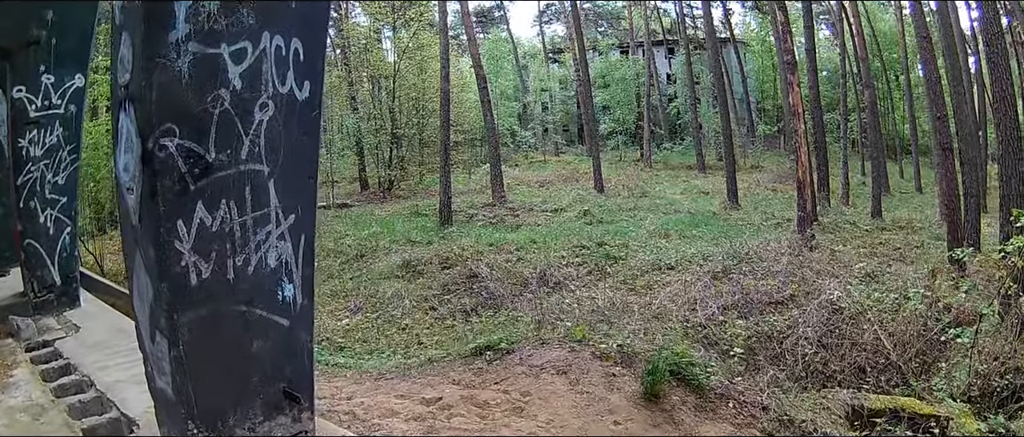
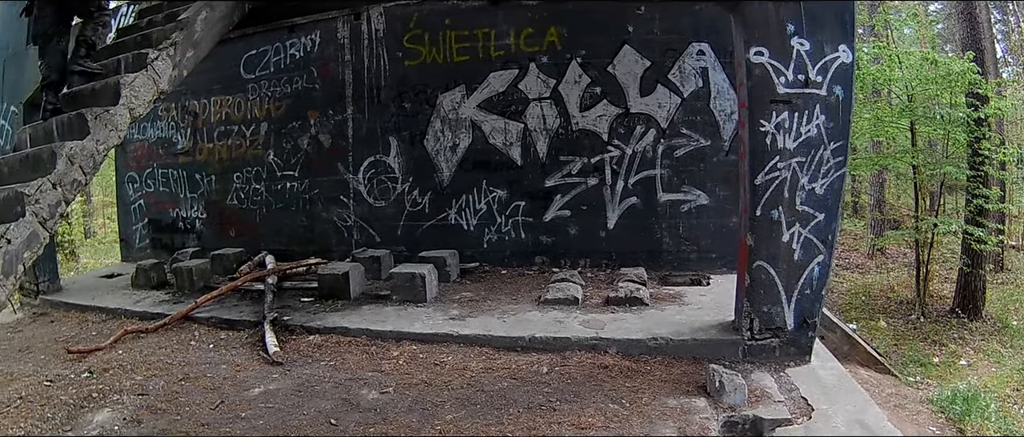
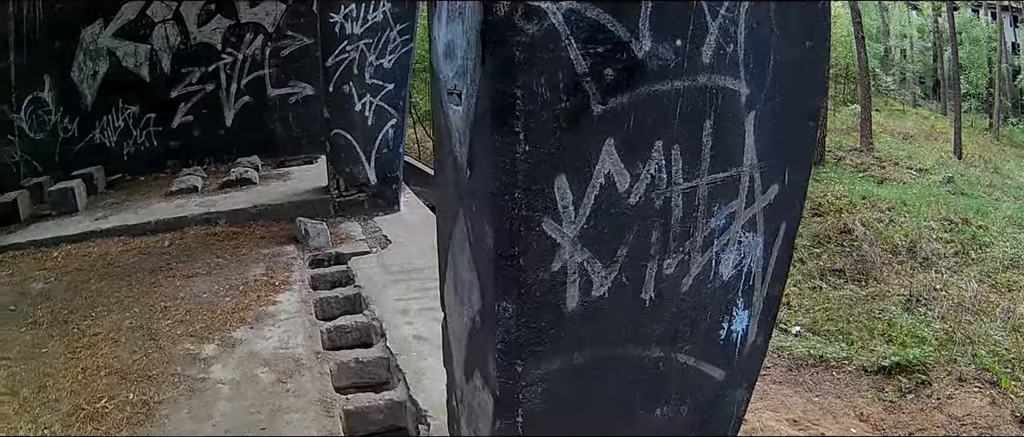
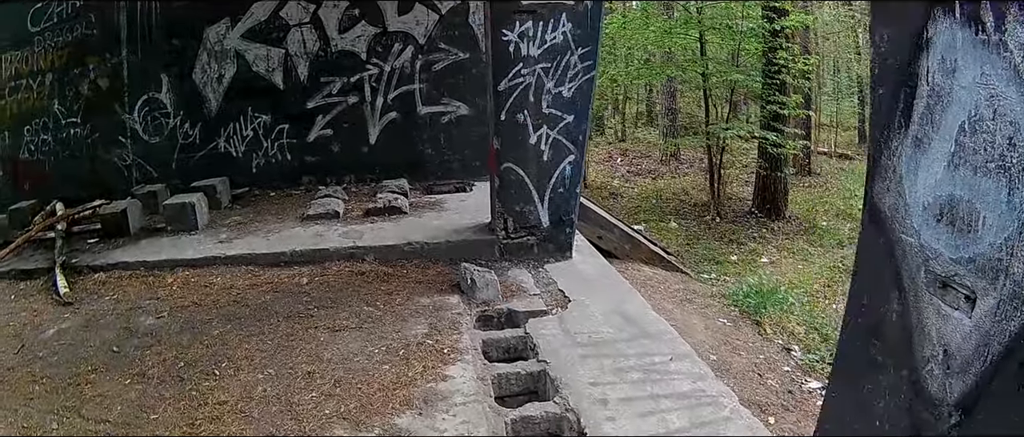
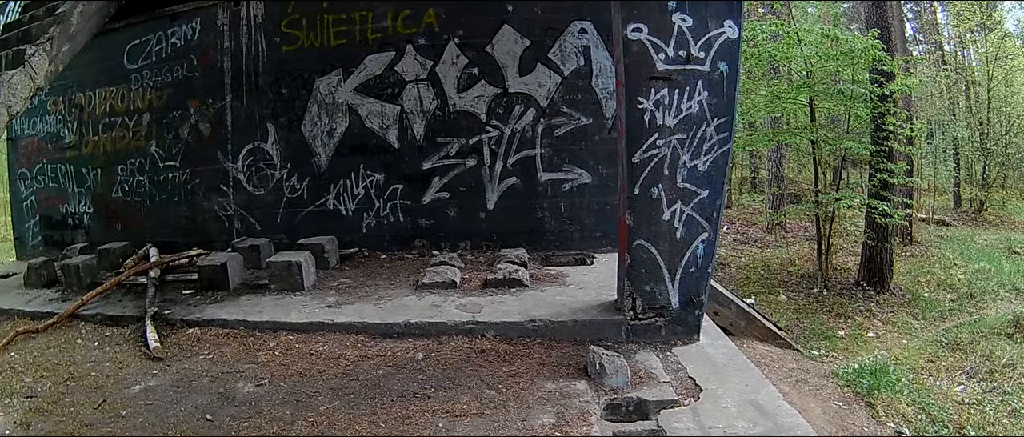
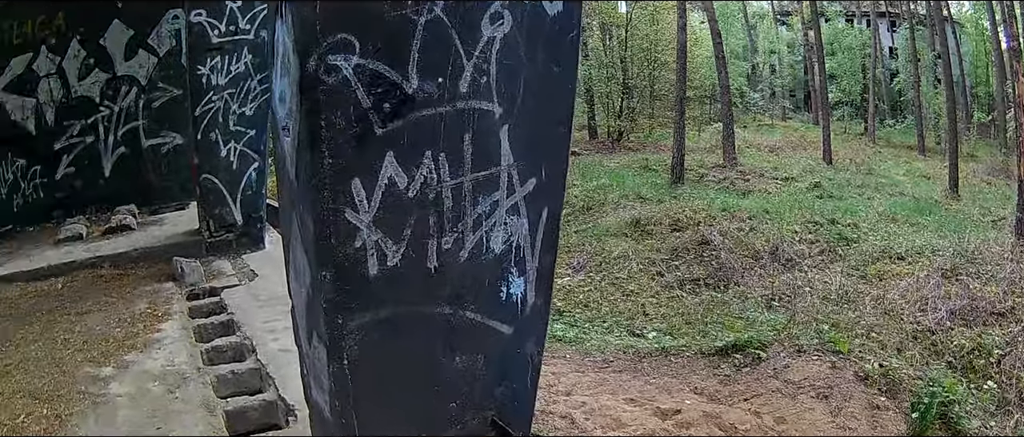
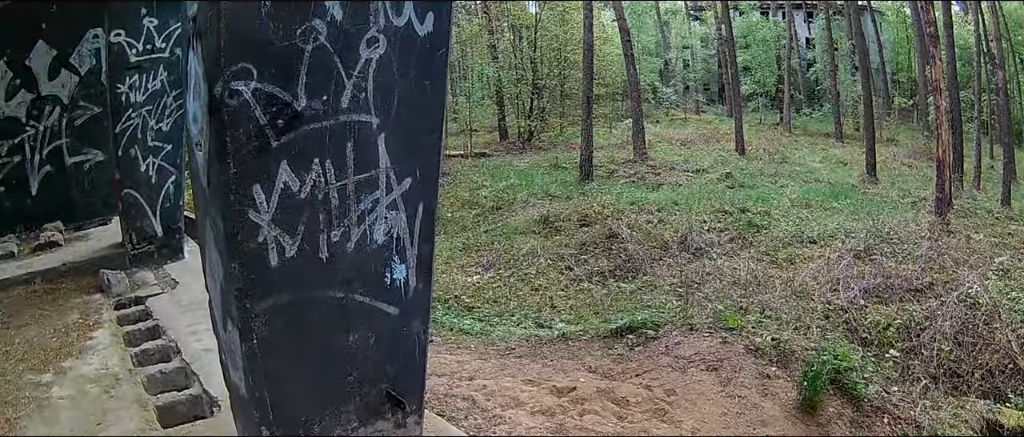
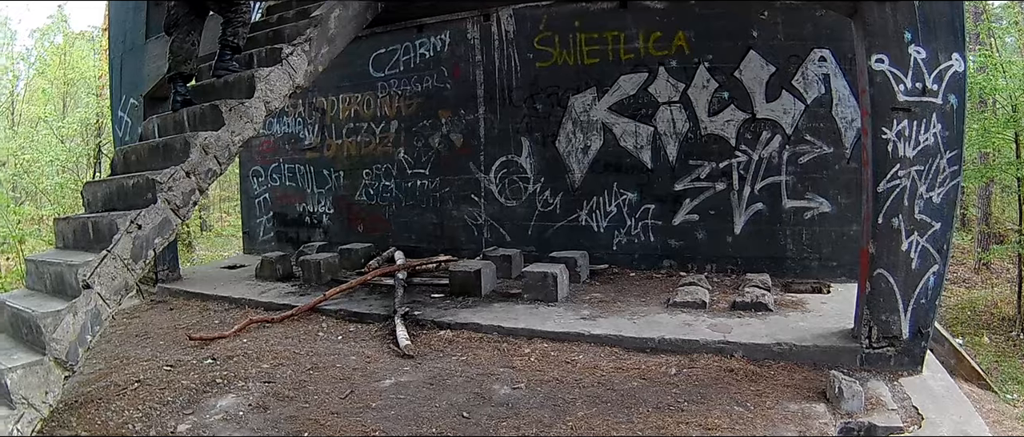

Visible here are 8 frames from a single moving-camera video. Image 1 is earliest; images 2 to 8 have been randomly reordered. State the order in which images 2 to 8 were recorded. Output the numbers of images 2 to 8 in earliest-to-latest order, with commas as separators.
7, 6, 3, 4, 5, 2, 8
